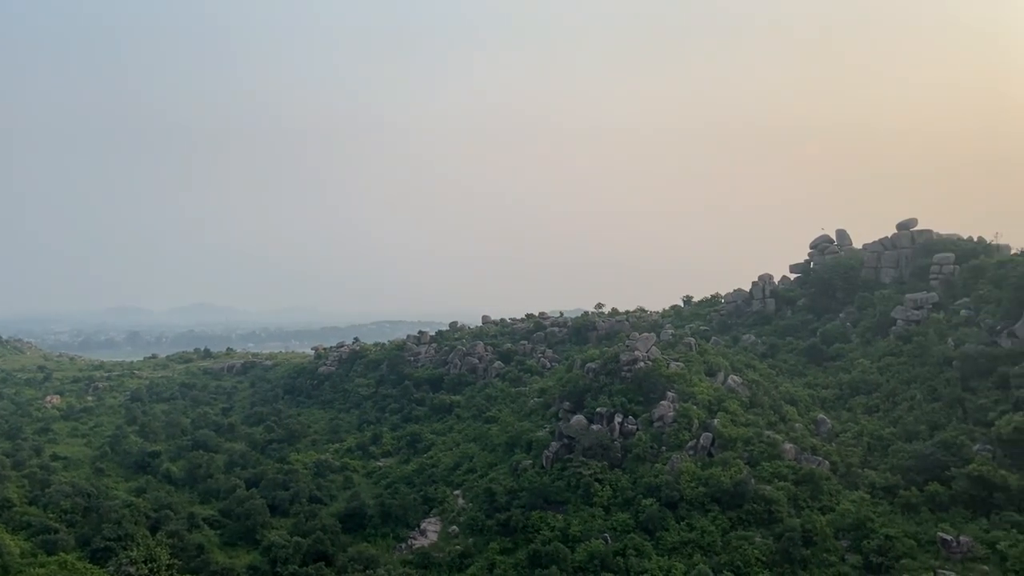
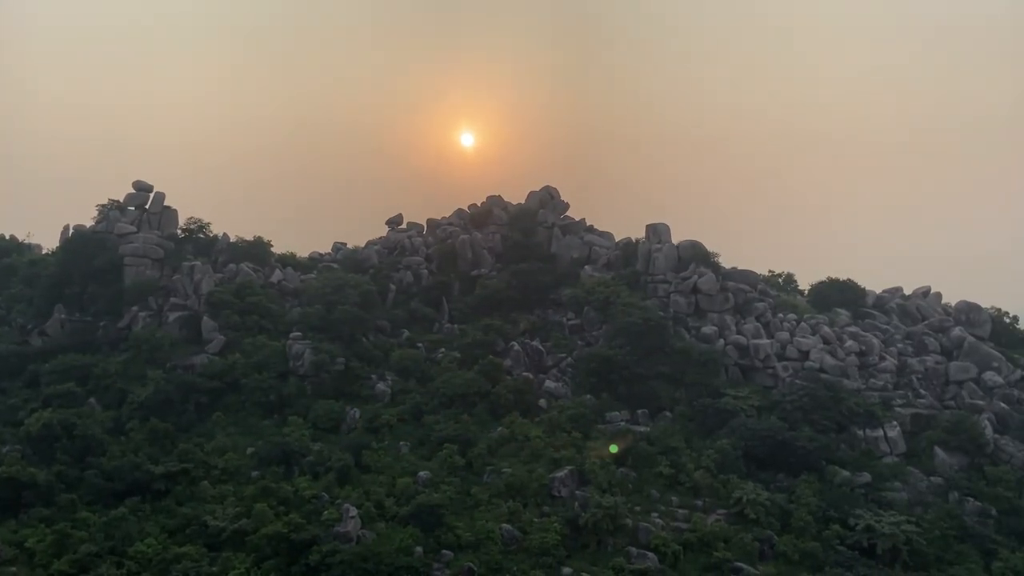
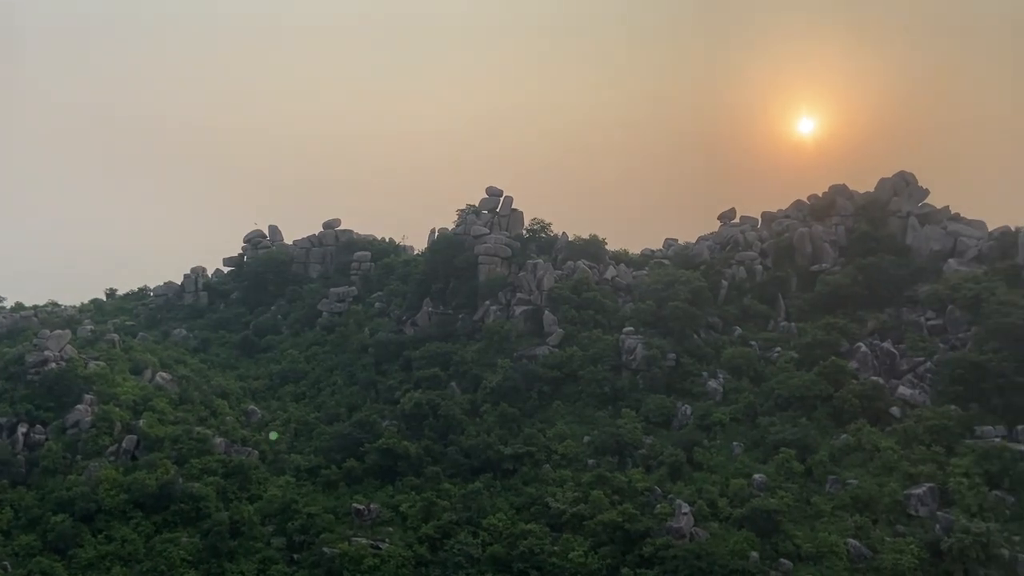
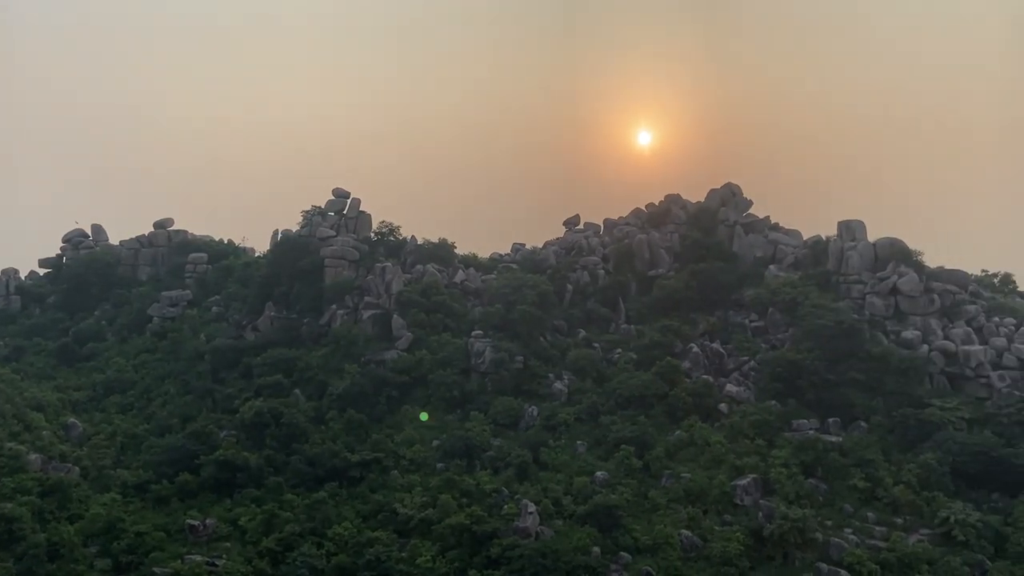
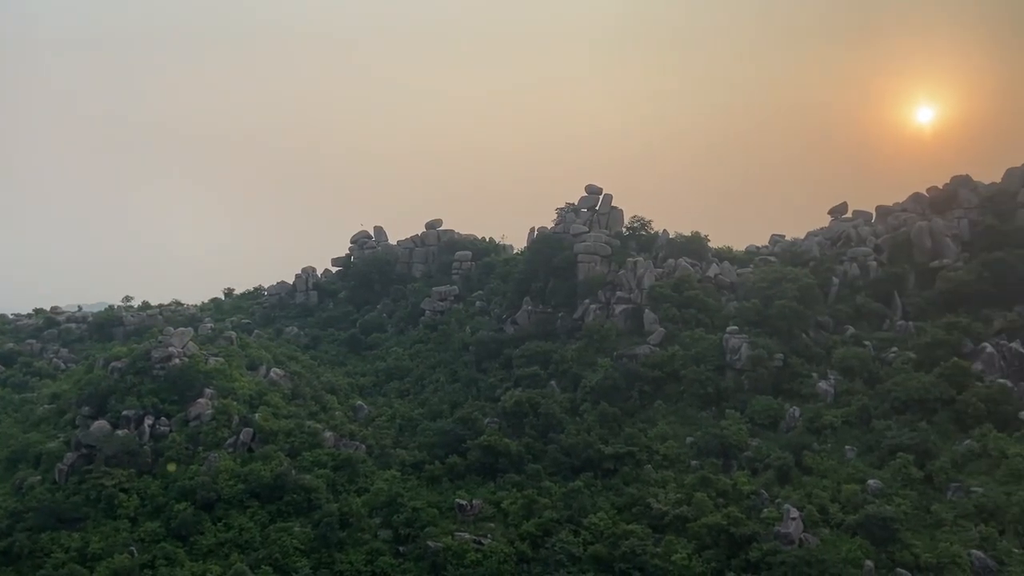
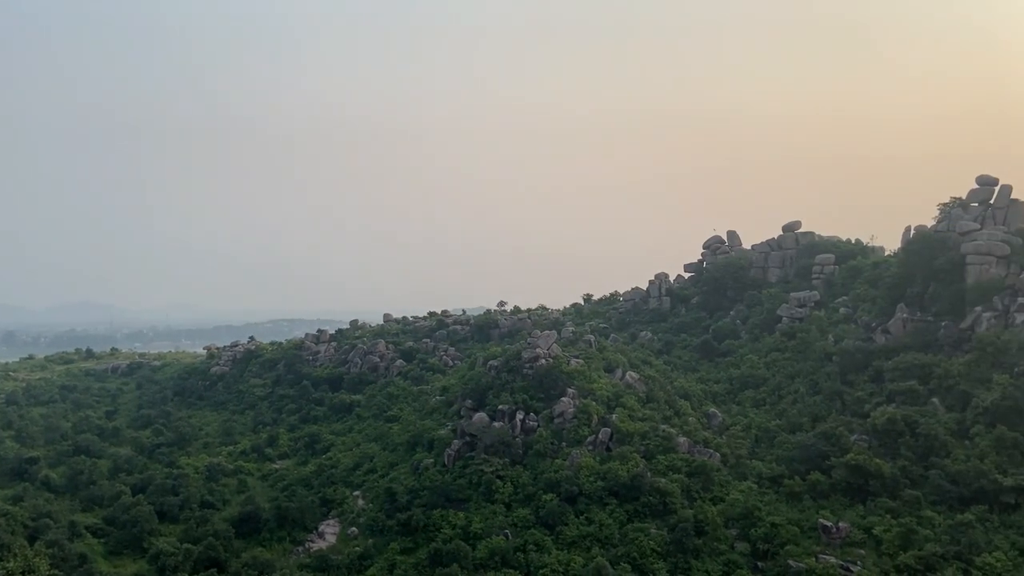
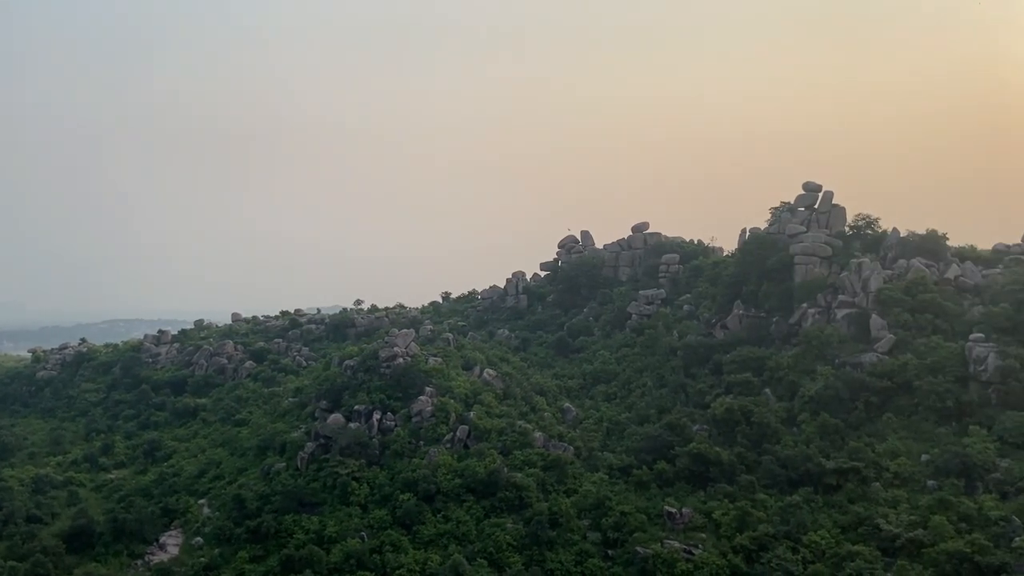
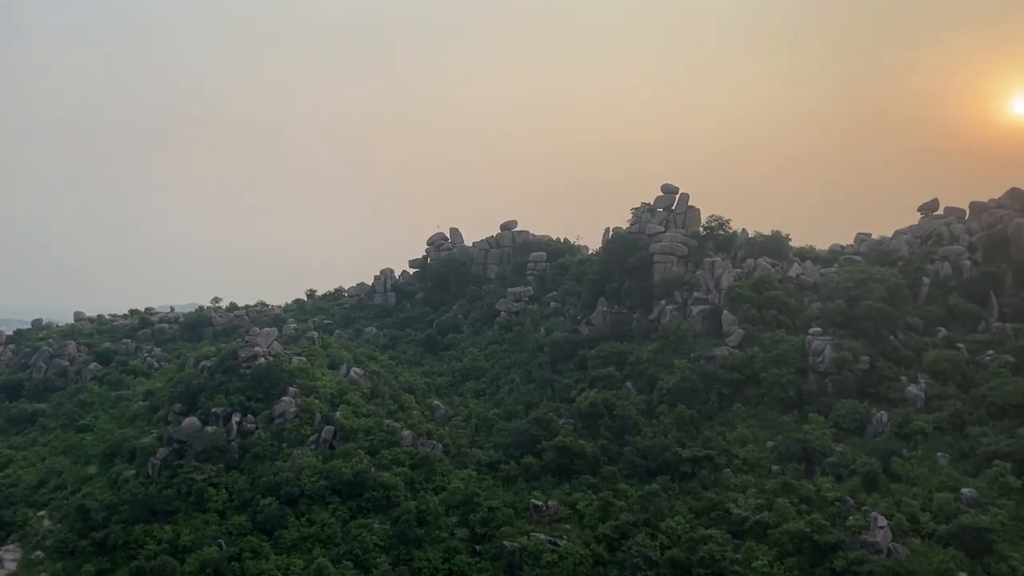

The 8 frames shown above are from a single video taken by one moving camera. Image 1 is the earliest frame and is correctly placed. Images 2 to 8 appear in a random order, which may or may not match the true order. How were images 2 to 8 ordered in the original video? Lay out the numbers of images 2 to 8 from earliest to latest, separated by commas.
6, 7, 8, 5, 3, 4, 2
